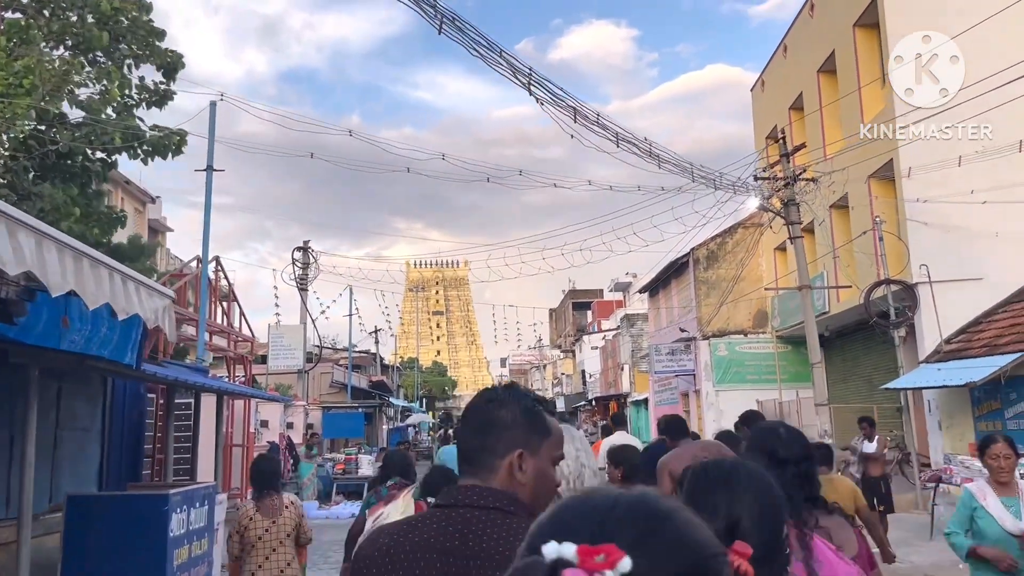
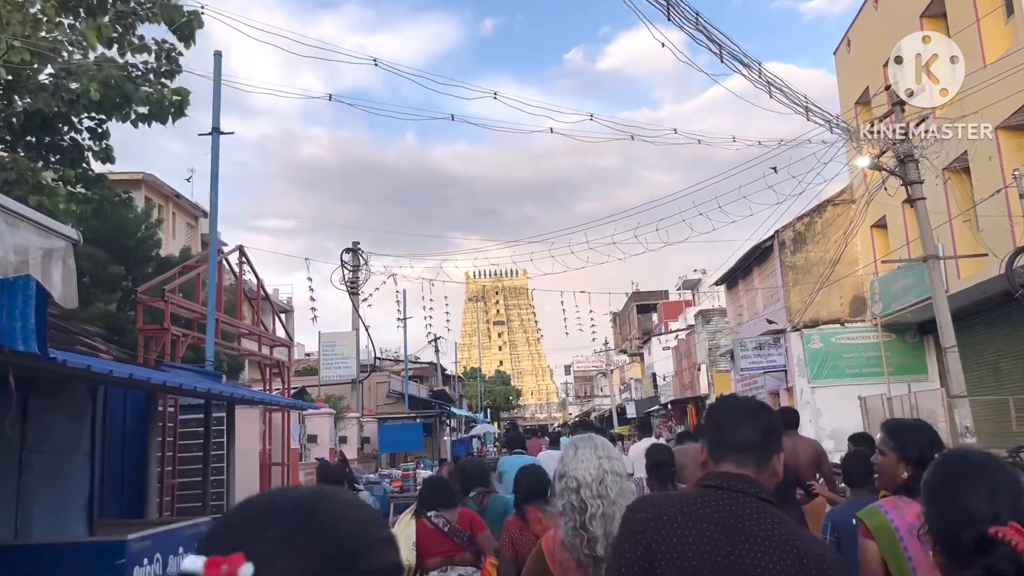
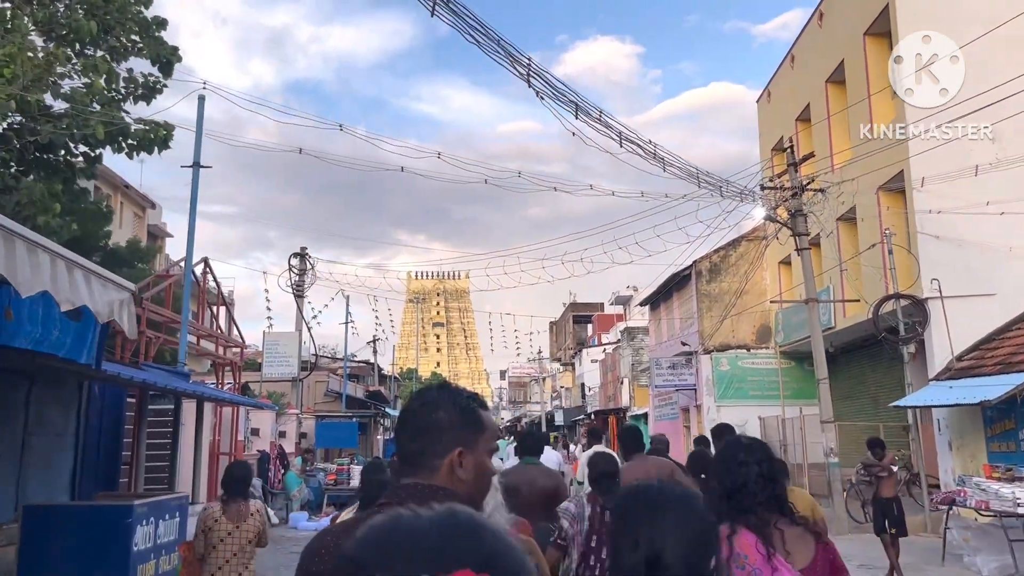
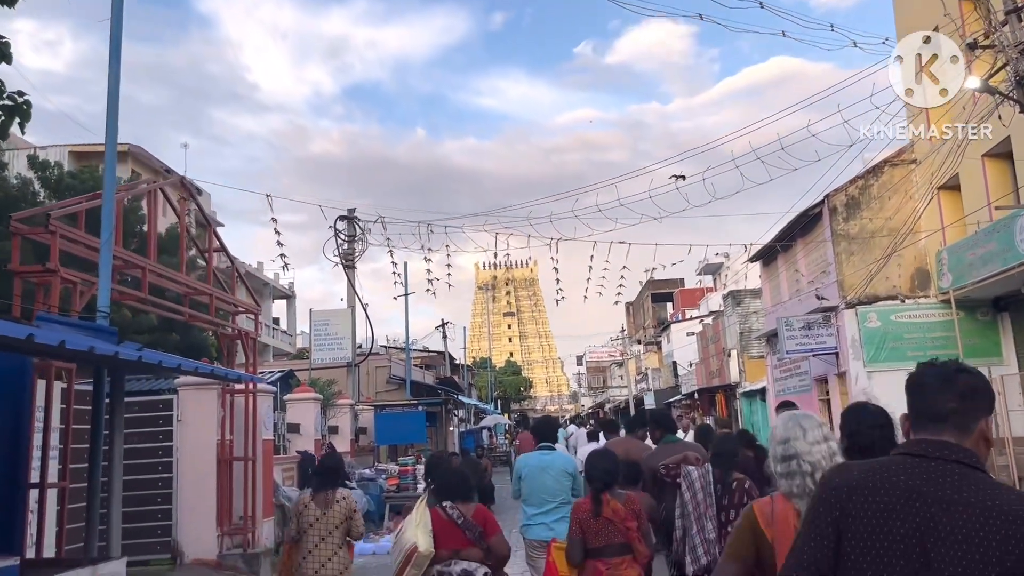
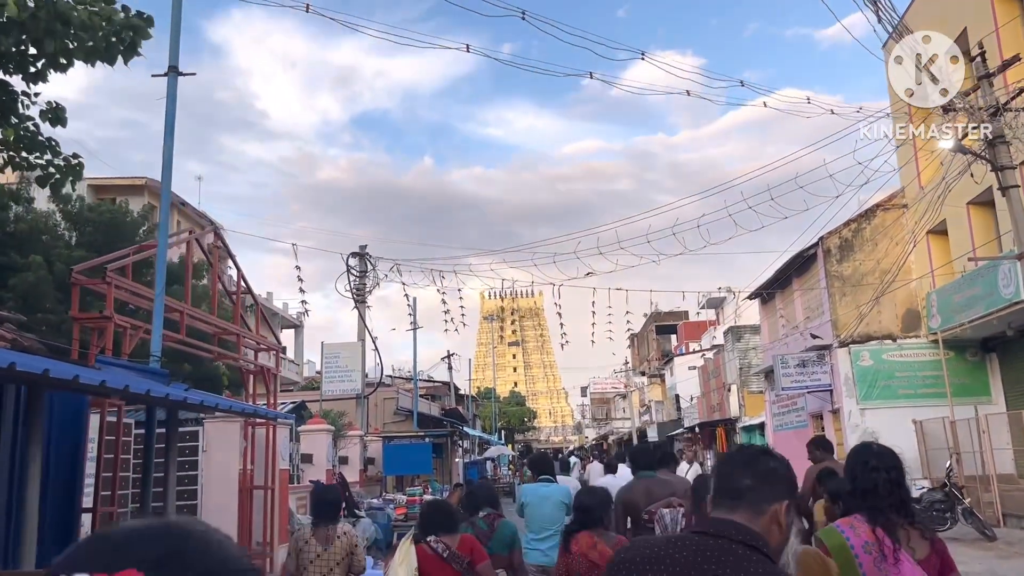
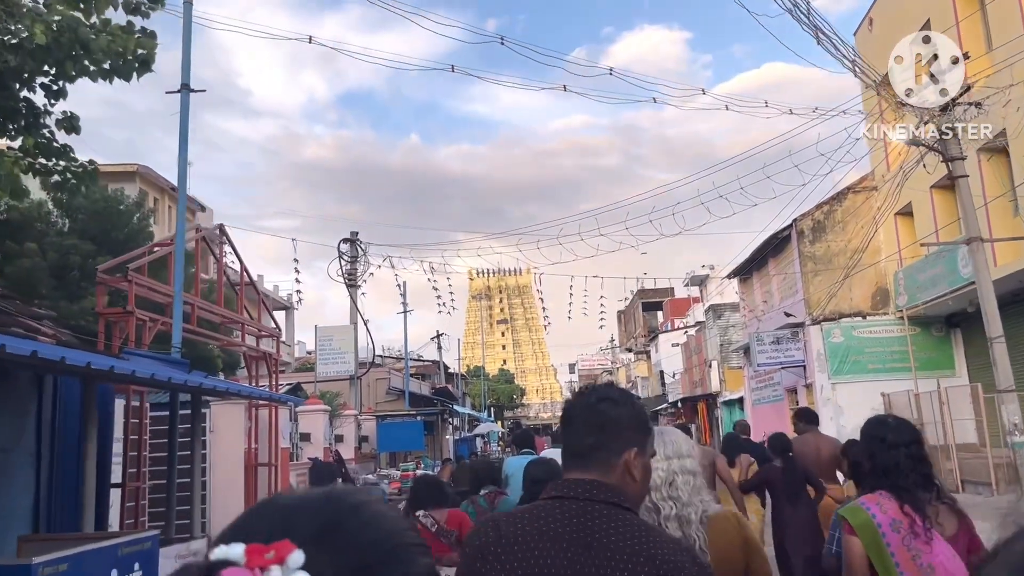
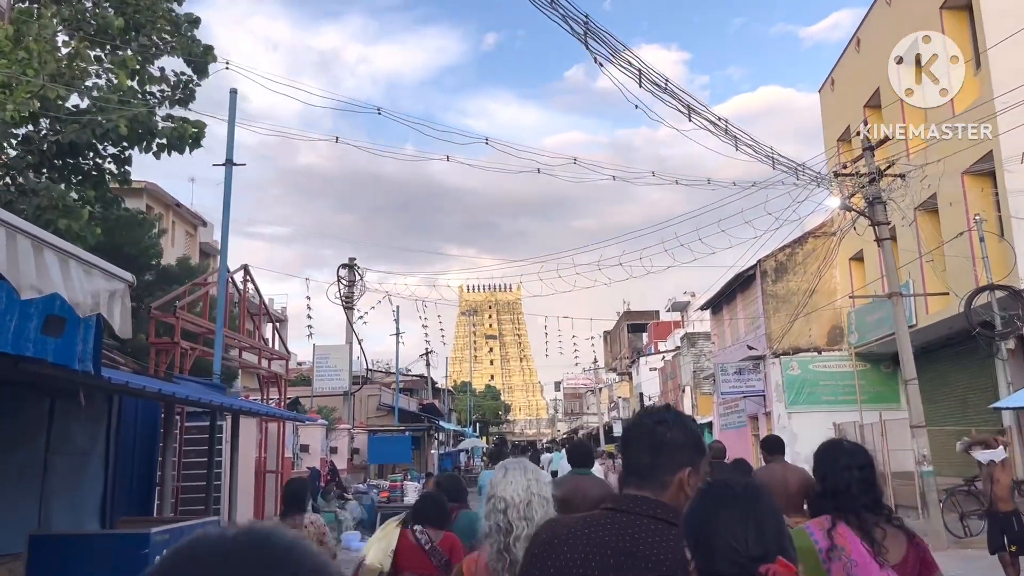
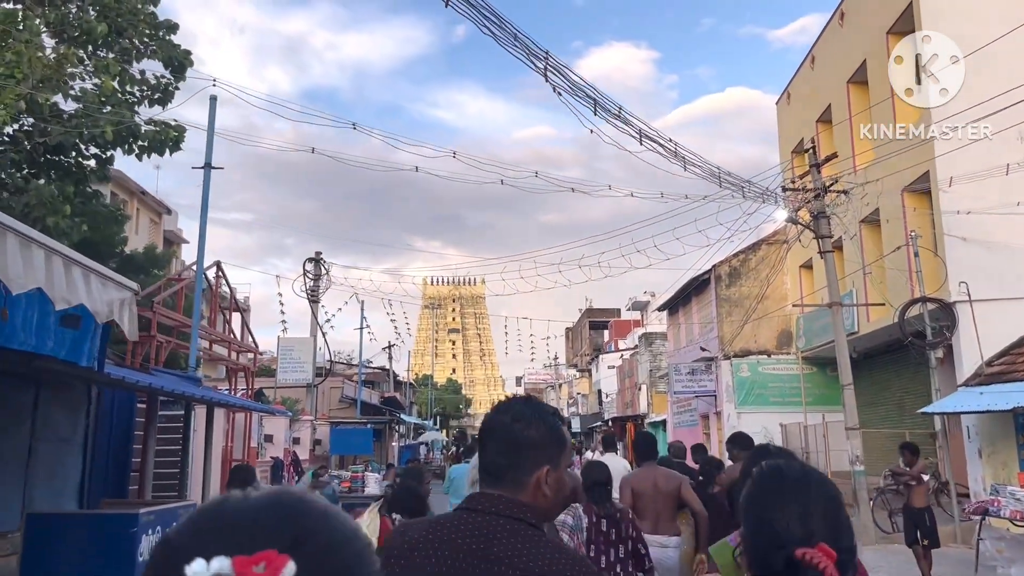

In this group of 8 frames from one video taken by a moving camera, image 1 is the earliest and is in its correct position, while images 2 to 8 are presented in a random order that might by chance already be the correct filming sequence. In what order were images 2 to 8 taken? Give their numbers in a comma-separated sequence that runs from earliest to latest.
3, 8, 7, 2, 6, 5, 4
